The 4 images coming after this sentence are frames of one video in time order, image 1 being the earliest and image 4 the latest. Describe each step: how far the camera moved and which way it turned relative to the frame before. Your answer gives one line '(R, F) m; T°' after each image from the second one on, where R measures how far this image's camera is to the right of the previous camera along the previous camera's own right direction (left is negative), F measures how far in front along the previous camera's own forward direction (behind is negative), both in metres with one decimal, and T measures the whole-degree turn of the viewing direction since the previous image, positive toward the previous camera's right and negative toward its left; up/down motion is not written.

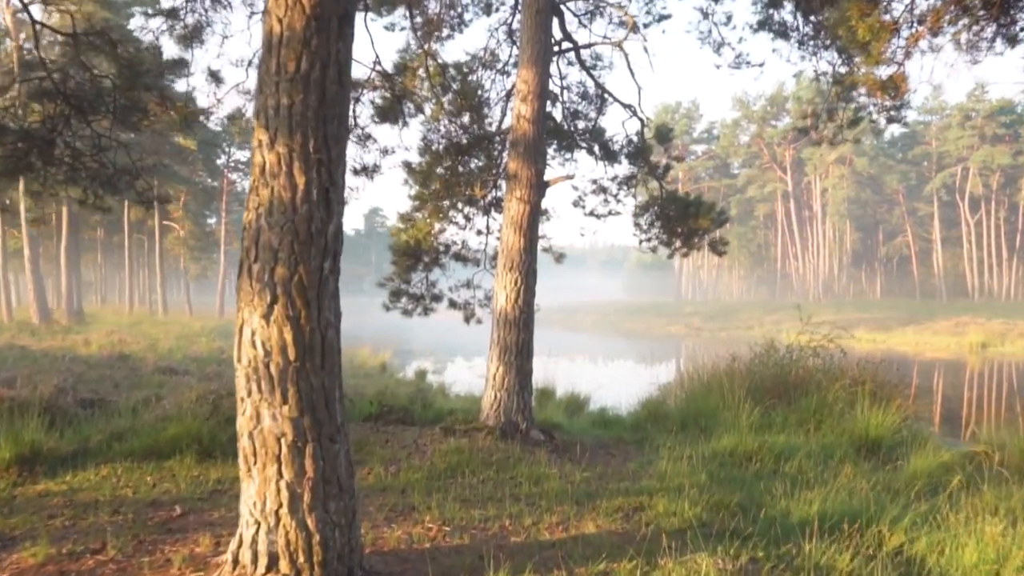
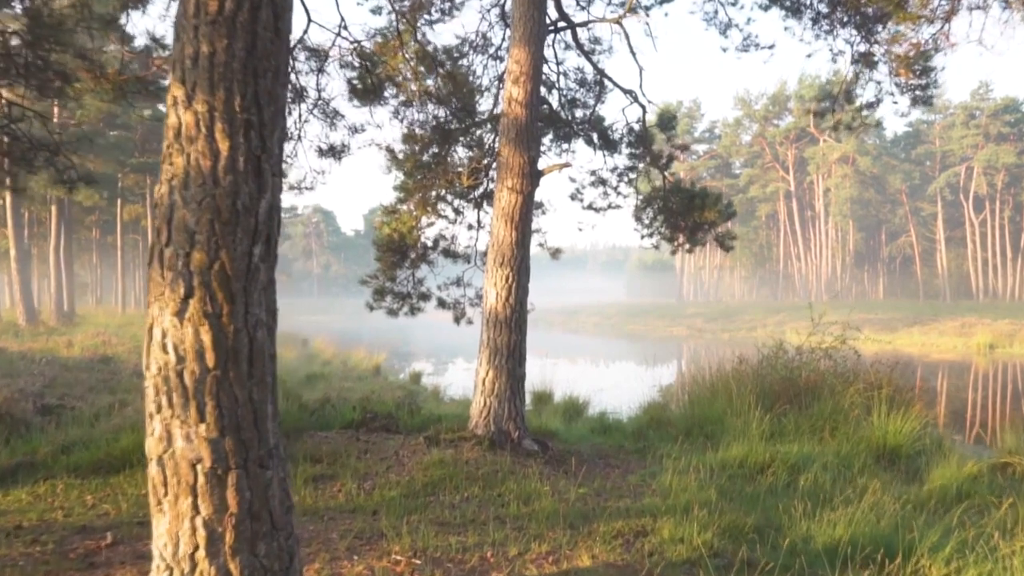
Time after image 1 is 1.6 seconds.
(+0.1, +0.6) m; 0°
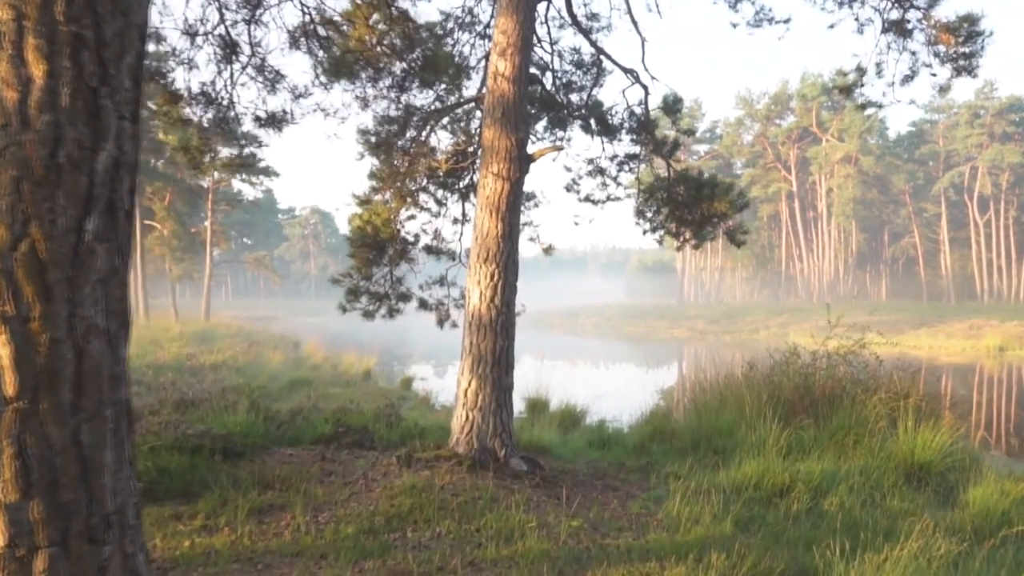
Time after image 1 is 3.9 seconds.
(+0.1, +0.8) m; 0°
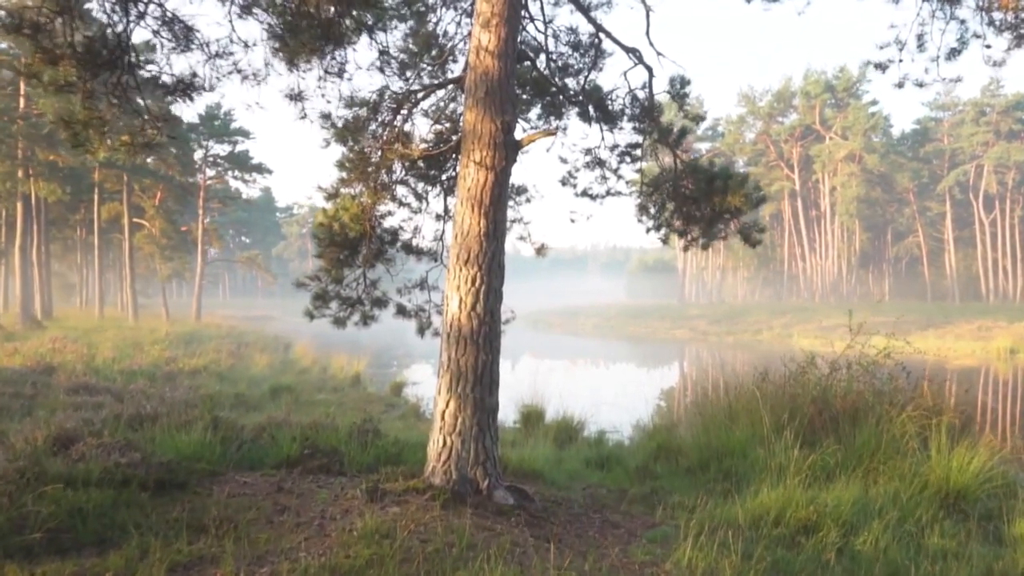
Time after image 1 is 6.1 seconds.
(+0.1, +0.8) m; 0°
